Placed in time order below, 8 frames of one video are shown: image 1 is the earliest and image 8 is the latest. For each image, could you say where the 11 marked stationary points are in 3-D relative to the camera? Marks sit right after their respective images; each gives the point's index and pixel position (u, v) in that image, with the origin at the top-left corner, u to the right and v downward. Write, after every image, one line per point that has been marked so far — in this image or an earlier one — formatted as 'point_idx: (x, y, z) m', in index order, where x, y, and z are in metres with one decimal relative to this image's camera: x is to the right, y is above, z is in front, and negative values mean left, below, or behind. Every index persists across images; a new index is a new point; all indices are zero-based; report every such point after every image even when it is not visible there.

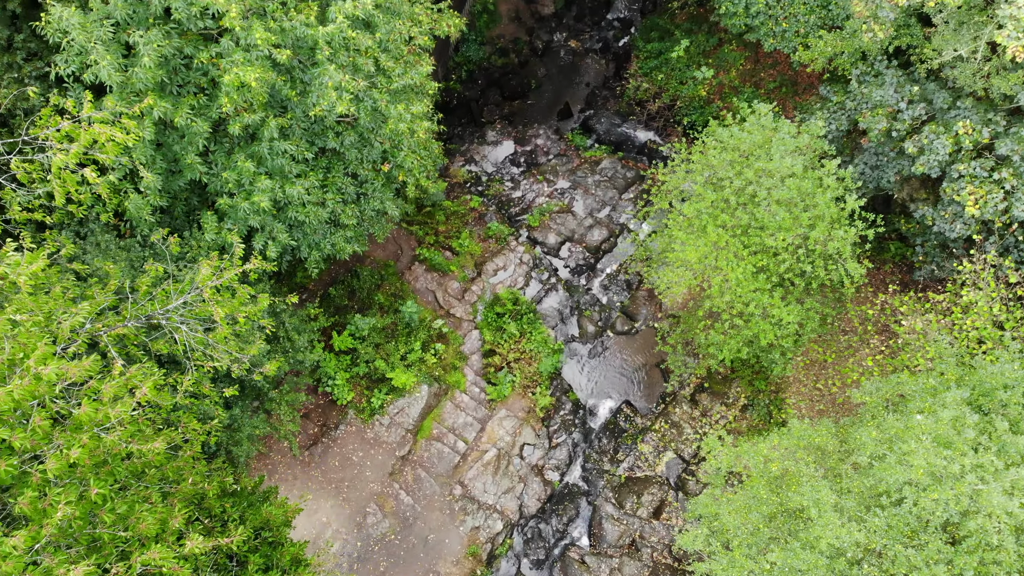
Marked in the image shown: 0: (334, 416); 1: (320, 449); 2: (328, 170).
0: (-3.6, -2.6, +15.3) m
1: (-3.9, -3.2, +15.0) m
2: (-3.2, +2.1, +13.2) m
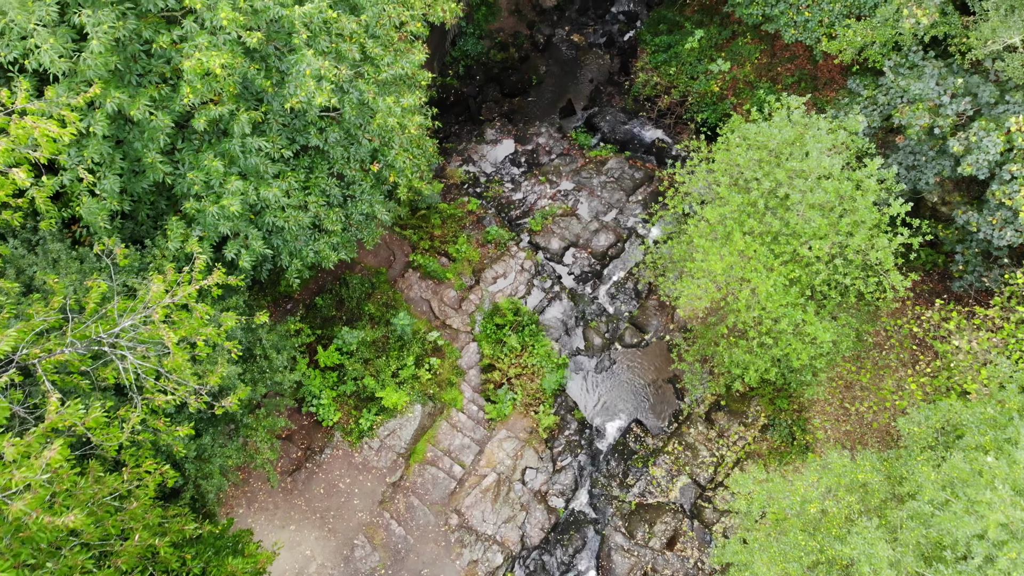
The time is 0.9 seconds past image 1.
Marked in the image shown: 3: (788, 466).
0: (-3.6, -2.8, +14.0) m
1: (-3.8, -3.4, +13.8) m
2: (-3.2, +1.9, +12.0) m
3: (+5.2, -3.4, +14.3) m
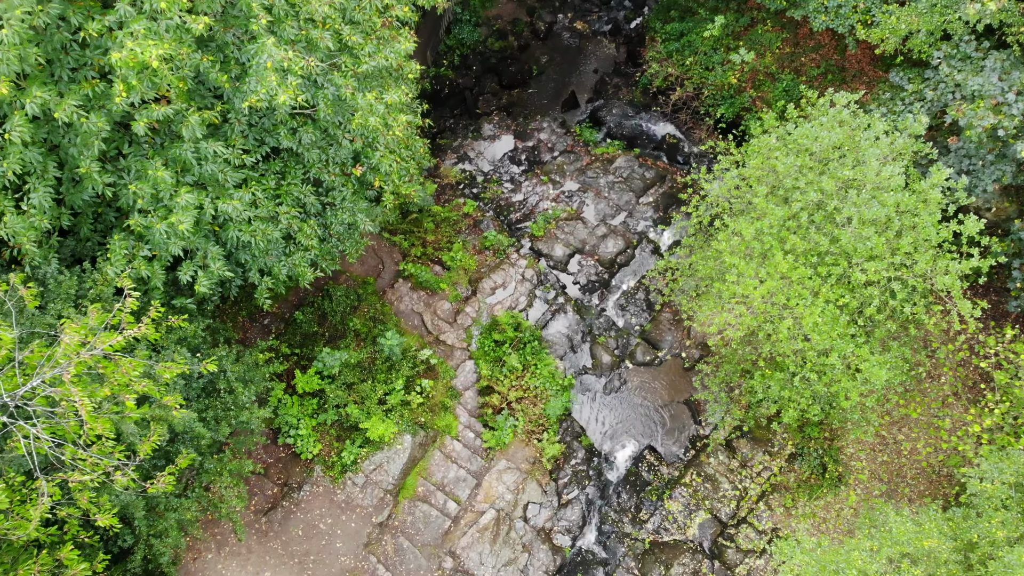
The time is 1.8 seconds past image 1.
0: (-3.6, -3.1, +12.6) m
1: (-3.8, -3.7, +12.3) m
2: (-3.2, +1.6, +10.5) m
3: (+5.2, -3.6, +12.8) m
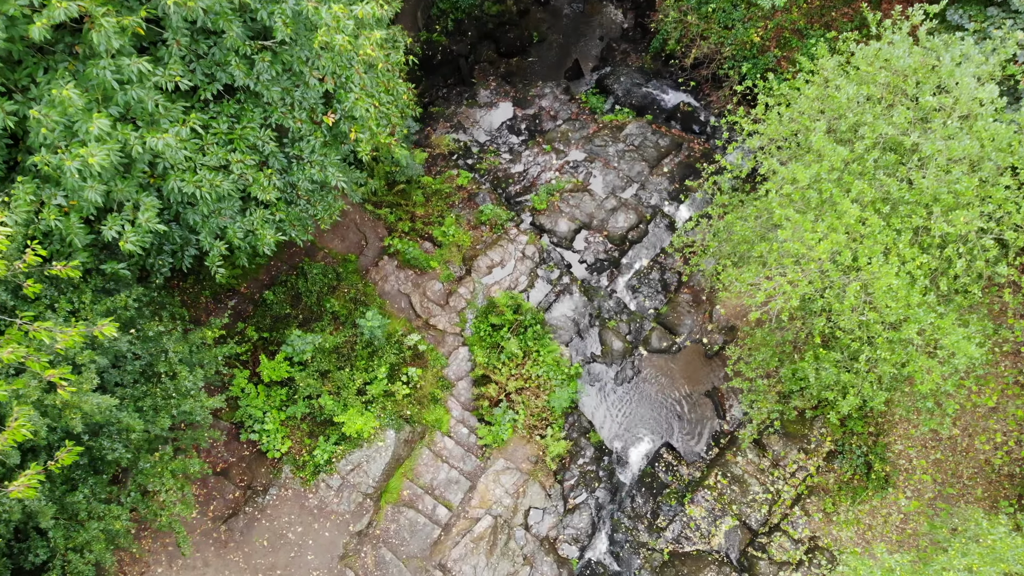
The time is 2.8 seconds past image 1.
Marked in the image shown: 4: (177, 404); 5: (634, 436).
0: (-3.6, -2.7, +10.9) m
1: (-3.8, -3.3, +10.6) m
2: (-3.2, +2.0, +8.8) m
3: (+5.2, -3.2, +11.2) m
4: (-3.7, -1.3, +8.3) m
5: (+2.1, -2.5, +12.7) m
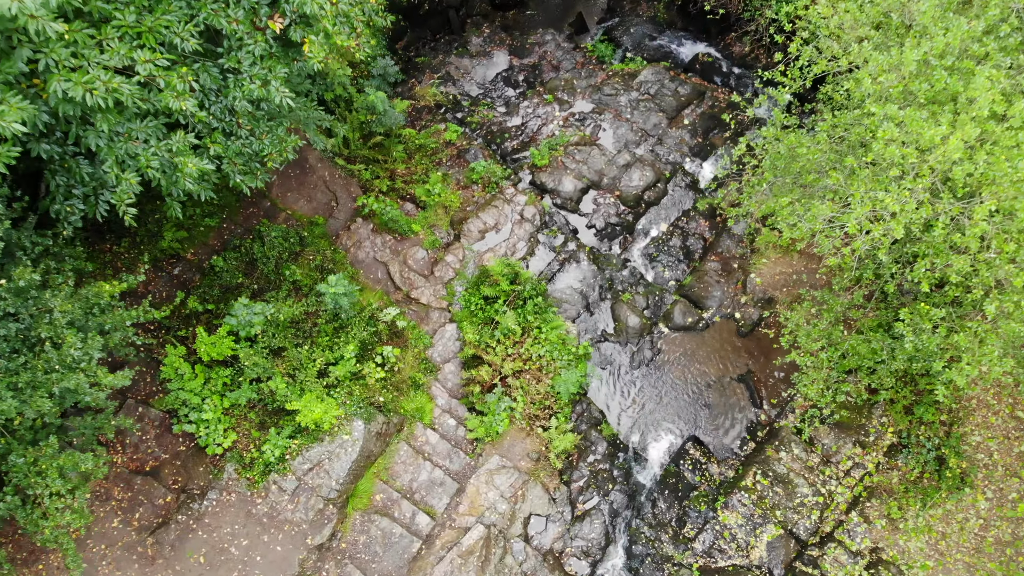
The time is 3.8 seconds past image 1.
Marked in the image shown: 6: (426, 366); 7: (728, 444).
0: (-3.6, -2.2, +8.8) m
1: (-3.9, -2.8, +8.5) m
2: (-3.3, +2.5, +6.7) m
3: (+5.2, -2.7, +9.1) m
4: (-3.7, -0.8, +6.2) m
5: (+2.0, -2.0, +10.6) m
6: (-1.2, -1.1, +10.4) m
7: (+3.0, -2.2, +10.4) m
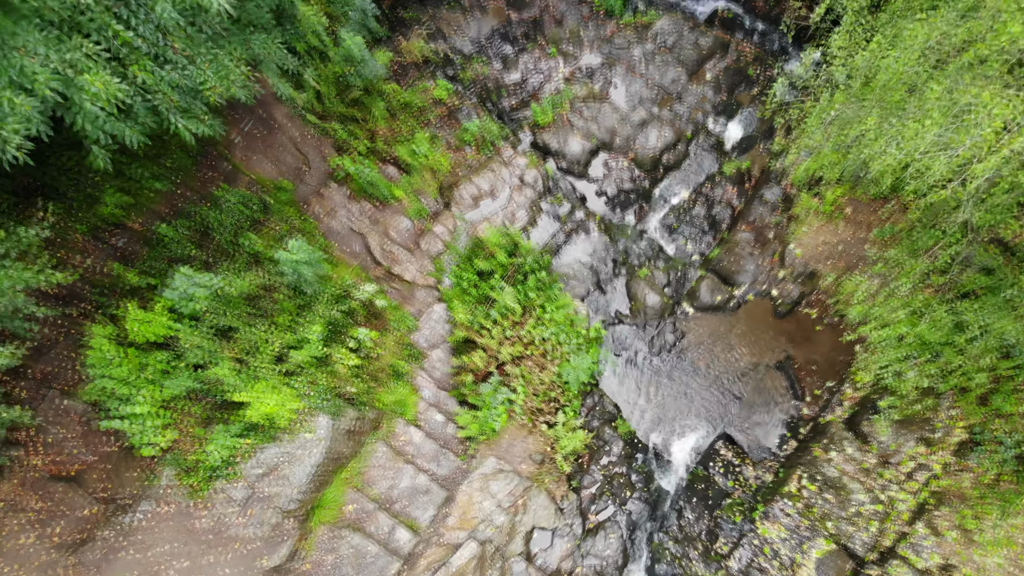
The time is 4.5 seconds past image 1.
0: (-3.7, -1.9, +7.2) m
1: (-3.9, -2.5, +7.0) m
2: (-3.3, +2.8, +5.2) m
3: (+5.1, -2.4, +7.5) m
4: (-3.7, -0.4, +4.6) m
5: (+2.0, -1.7, +9.0) m
6: (-1.2, -0.7, +8.8) m
7: (+3.0, -1.8, +8.8) m
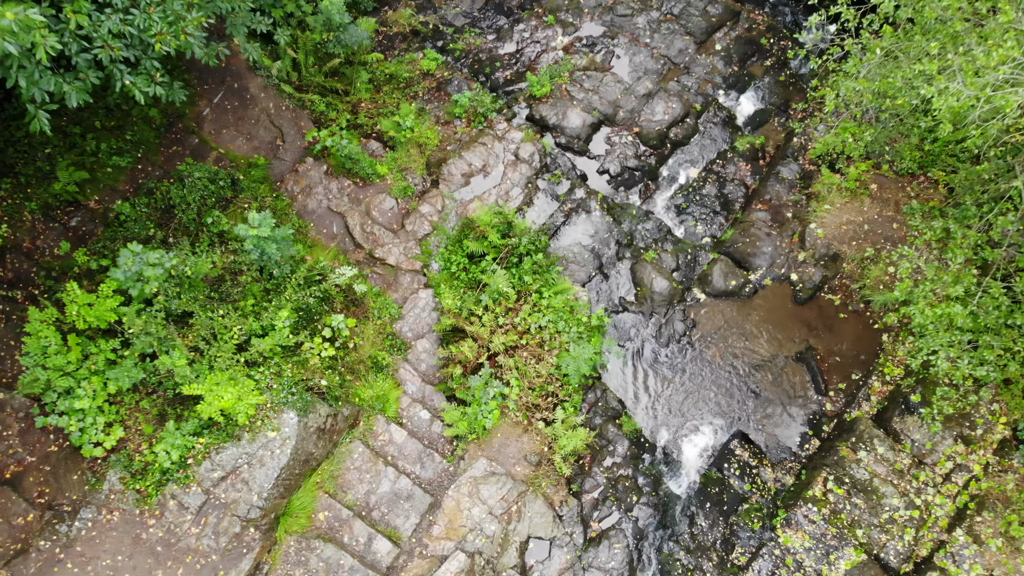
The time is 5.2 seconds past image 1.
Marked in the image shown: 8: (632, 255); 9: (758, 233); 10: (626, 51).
0: (-3.7, -1.7, +6.4) m
1: (-3.9, -2.3, +6.1) m
2: (-3.3, +3.0, +4.3) m
3: (+5.1, -2.2, +6.7) m
4: (-3.8, -0.2, +3.8) m
5: (+1.9, -1.5, +8.2) m
6: (-1.3, -0.6, +8.0) m
7: (+2.9, -1.6, +8.0) m
8: (+1.4, +0.4, +9.1) m
9: (+2.9, +0.6, +9.0) m
10: (+1.6, +3.3, +10.5) m
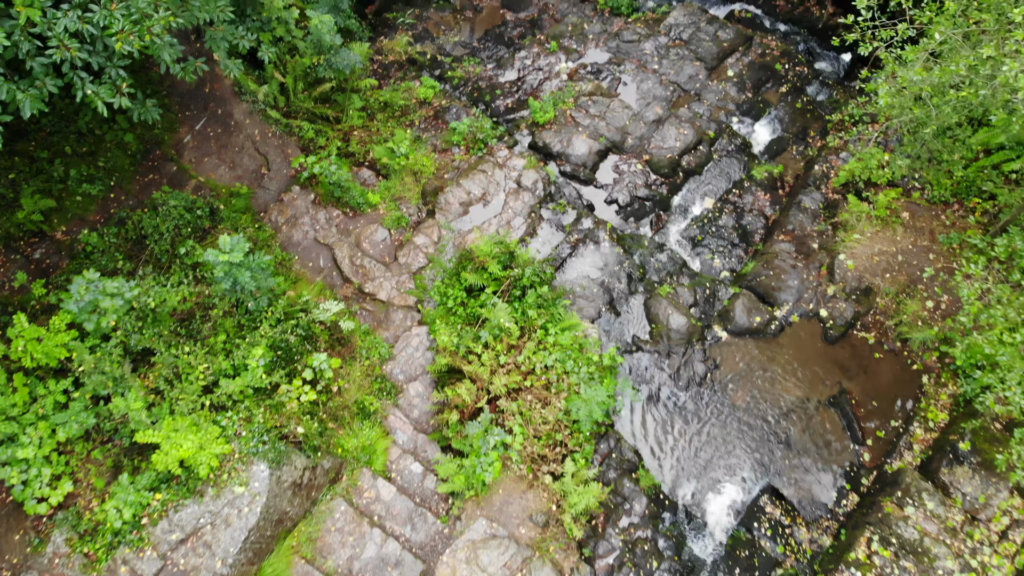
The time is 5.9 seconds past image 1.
0: (-3.7, -1.9, +5.5) m
1: (-3.9, -2.5, +5.2) m
2: (-3.3, +2.9, +3.8) m
3: (+5.1, -2.4, +5.8) m
4: (-3.8, -0.3, +3.0) m
5: (+2.0, -1.8, +7.3) m
6: (-1.3, -0.9, +7.2) m
7: (+2.9, -2.0, +7.1) m
8: (+1.5, 0.0, +8.3) m
9: (+2.9, +0.2, +8.3) m
10: (+1.6, +2.8, +10.0) m
